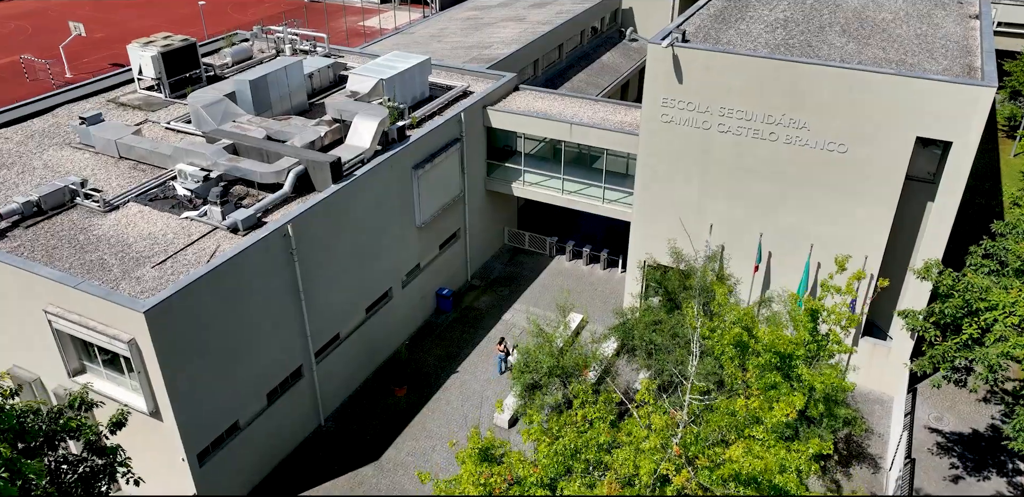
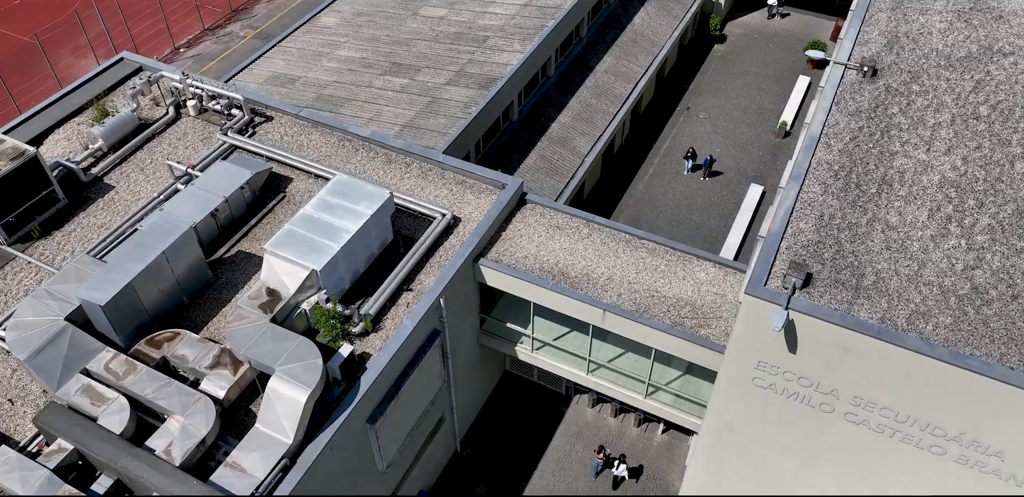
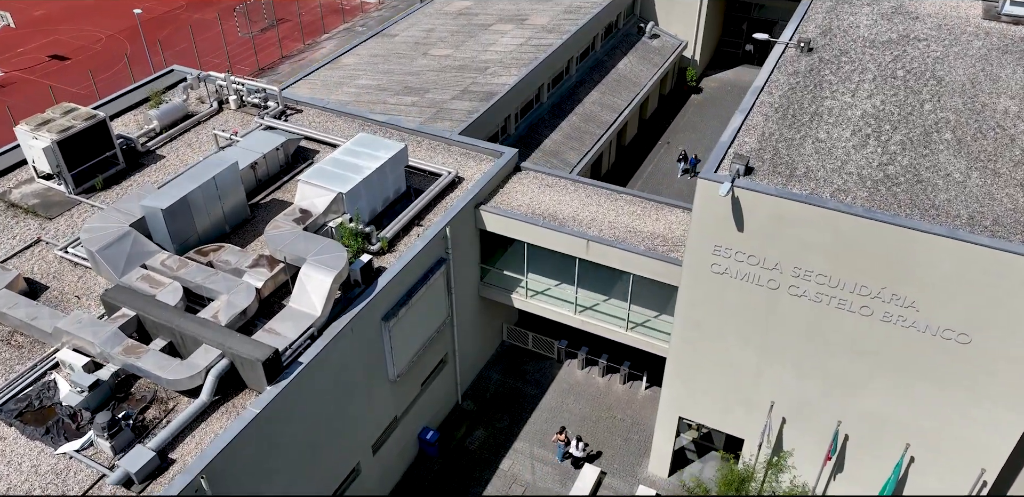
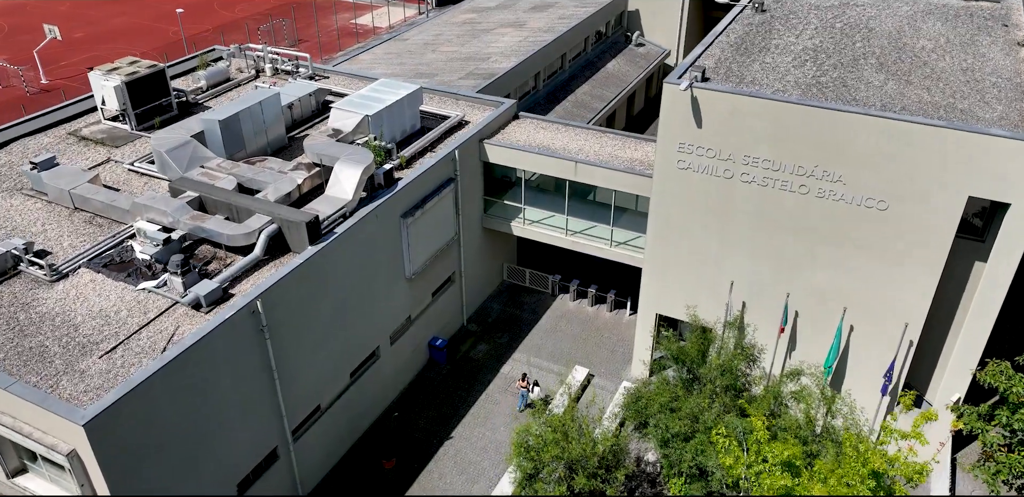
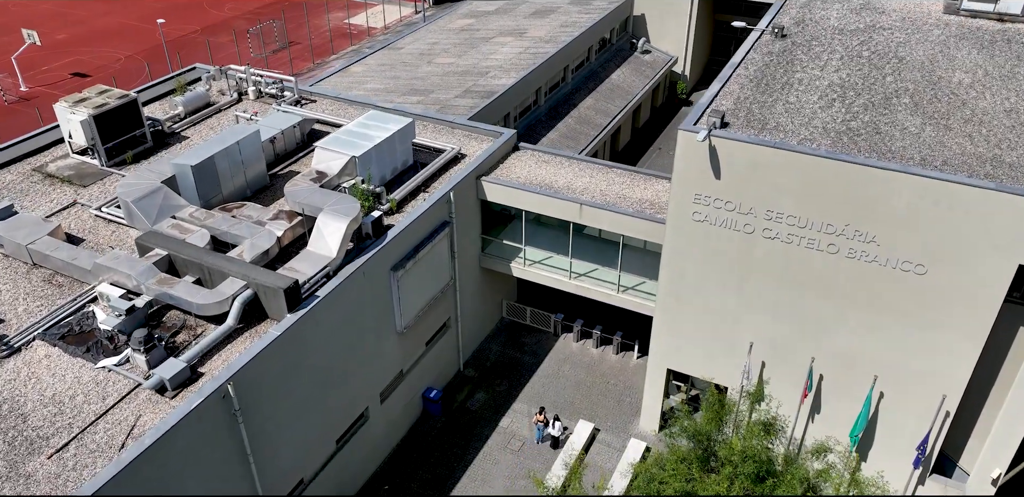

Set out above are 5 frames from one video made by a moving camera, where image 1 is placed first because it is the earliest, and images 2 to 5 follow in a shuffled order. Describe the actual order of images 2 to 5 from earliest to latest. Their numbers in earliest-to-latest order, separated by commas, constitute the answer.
4, 5, 3, 2
